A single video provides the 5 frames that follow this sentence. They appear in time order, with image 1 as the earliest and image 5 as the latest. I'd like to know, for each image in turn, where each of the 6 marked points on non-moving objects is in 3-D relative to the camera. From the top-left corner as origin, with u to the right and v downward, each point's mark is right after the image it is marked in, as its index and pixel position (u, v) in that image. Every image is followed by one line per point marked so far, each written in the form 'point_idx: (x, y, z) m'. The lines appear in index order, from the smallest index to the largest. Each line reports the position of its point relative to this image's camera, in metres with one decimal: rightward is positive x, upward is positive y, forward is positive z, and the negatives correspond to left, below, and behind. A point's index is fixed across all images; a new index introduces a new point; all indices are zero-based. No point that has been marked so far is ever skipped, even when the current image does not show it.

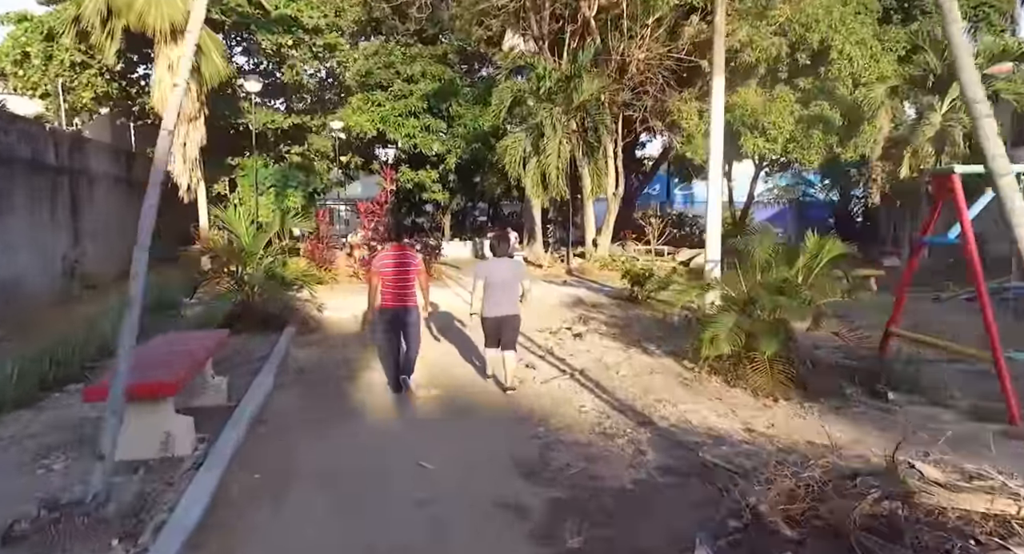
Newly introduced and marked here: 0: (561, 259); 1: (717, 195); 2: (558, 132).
0: (+1.6, +0.6, +18.1) m
1: (+3.4, +1.3, +9.2) m
2: (+1.2, +3.7, +14.3) m
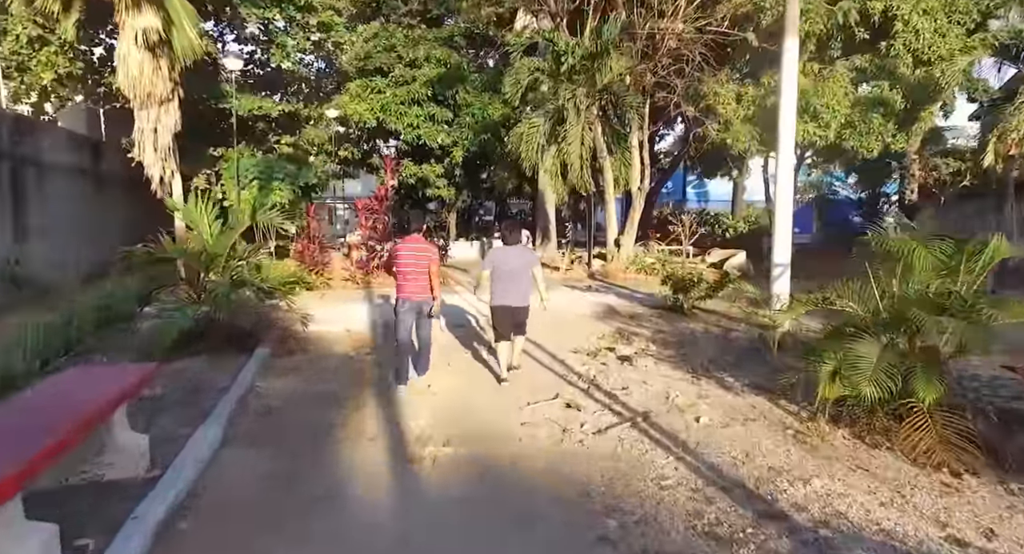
0: (+2.0, +0.5, +16.4) m
1: (+3.7, +1.2, +7.5) m
2: (+1.6, +3.6, +12.7) m
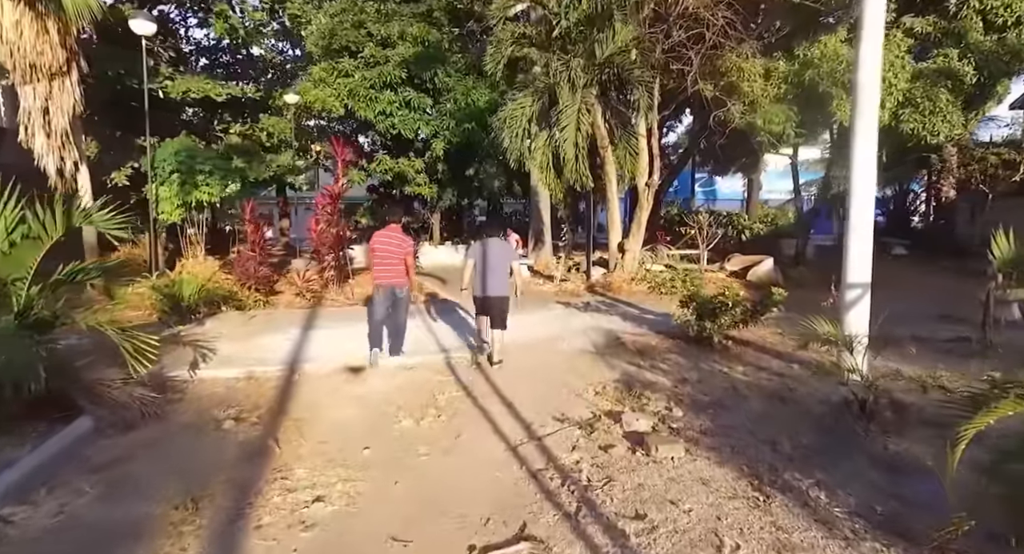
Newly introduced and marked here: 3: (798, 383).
0: (+1.6, +0.2, +14.1) m
1: (+3.4, +1.0, +5.2) m
2: (+1.2, +3.3, +10.4) m
3: (+2.7, -1.0, +5.3) m
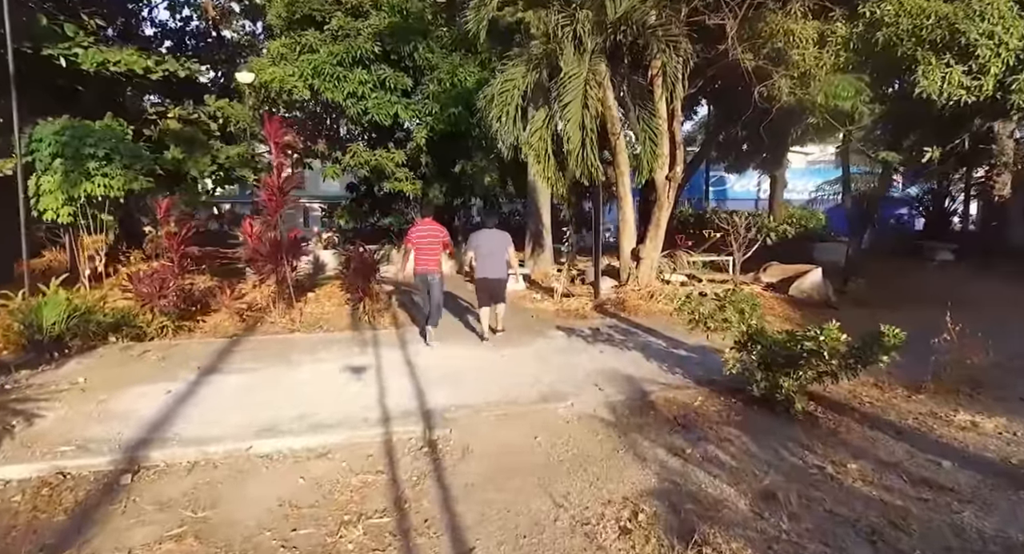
0: (+1.5, 0.0, +11.8) m
1: (+3.2, +0.7, +2.9) m
2: (+1.0, +3.1, +8.1) m
3: (+2.5, -1.3, +3.0) m
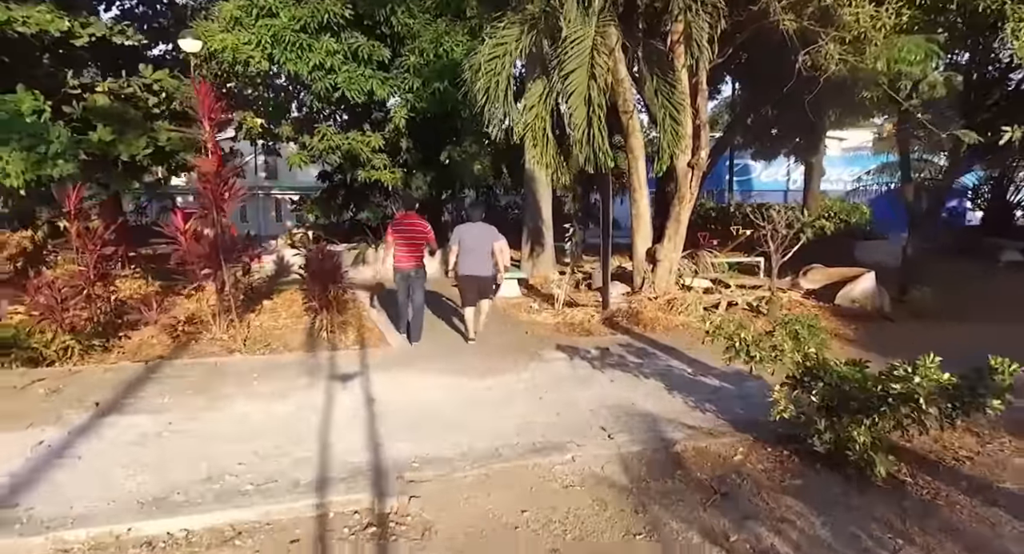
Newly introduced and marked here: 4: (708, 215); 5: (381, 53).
0: (+1.5, 0.0, +10.6) m
1: (+3.0, +0.6, +1.7) m
2: (+1.0, +3.0, +6.8) m
3: (+2.4, -1.4, +1.8) m
4: (+6.0, +1.9, +17.2) m
5: (-2.6, +4.4, +11.3) m
